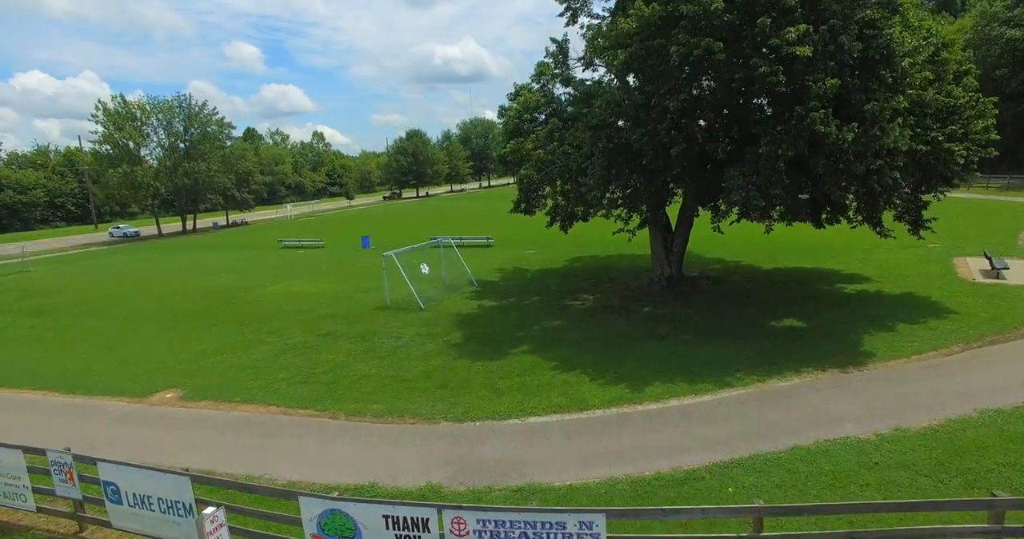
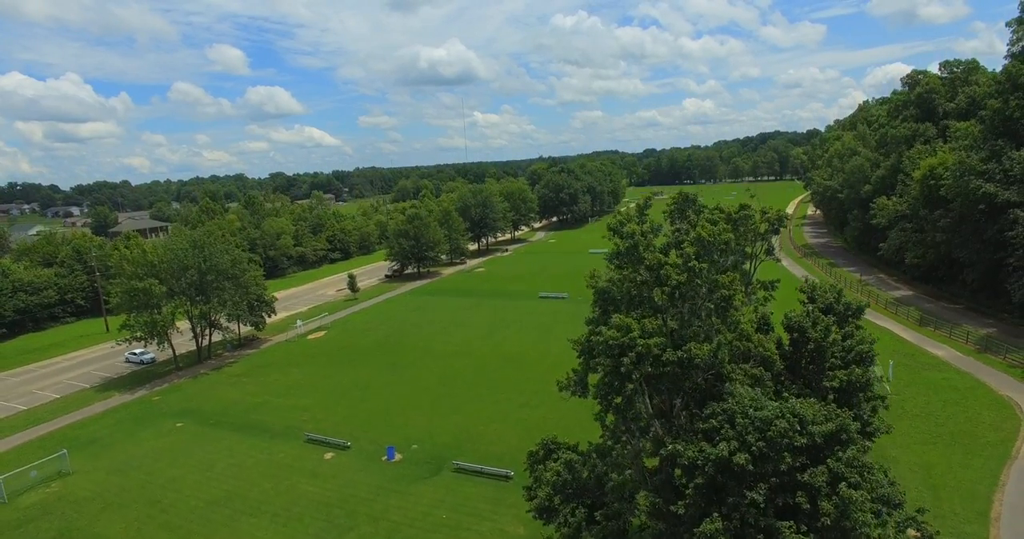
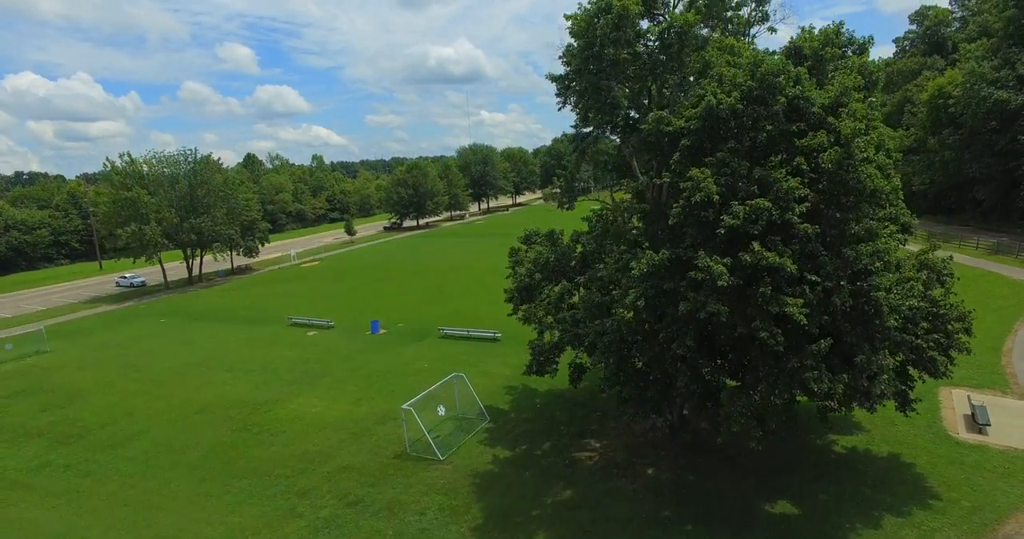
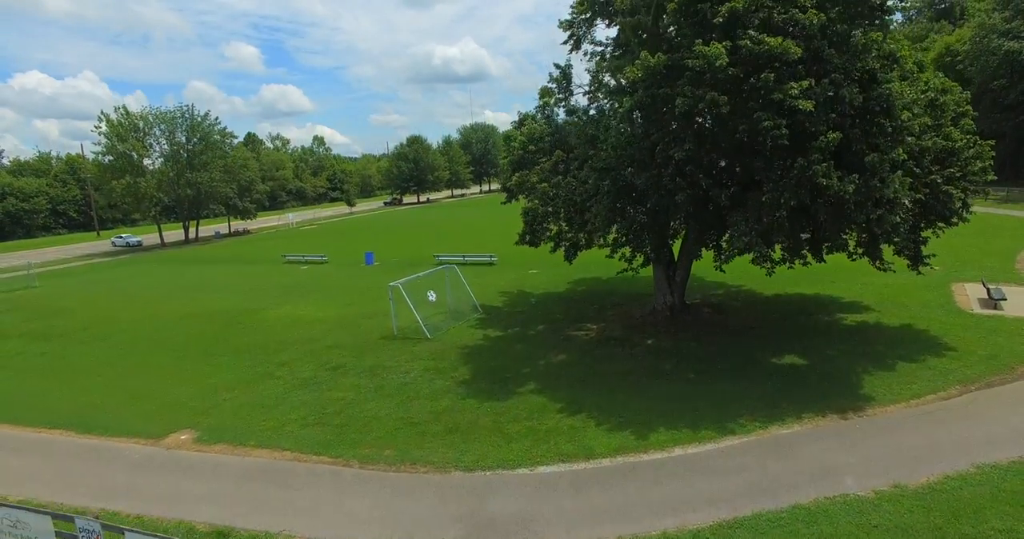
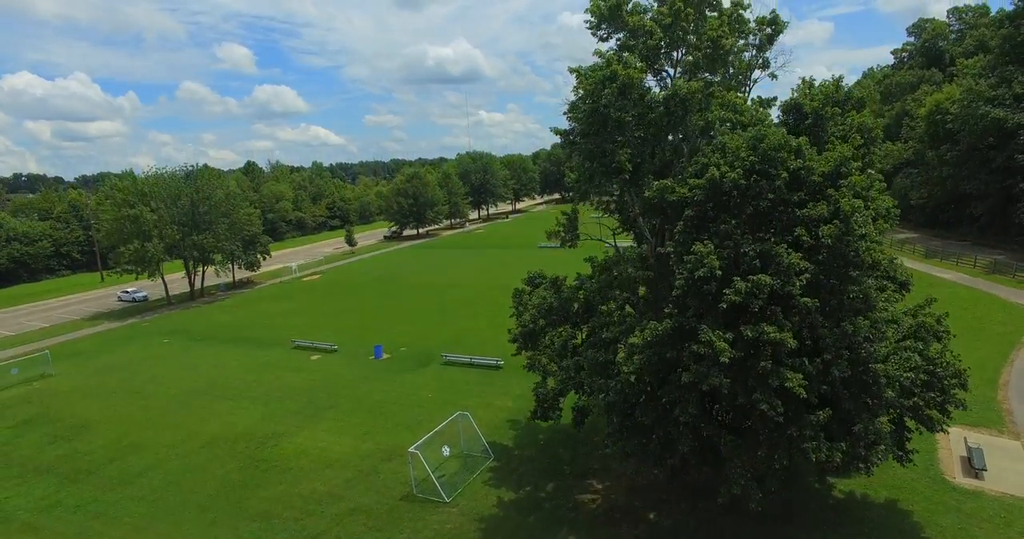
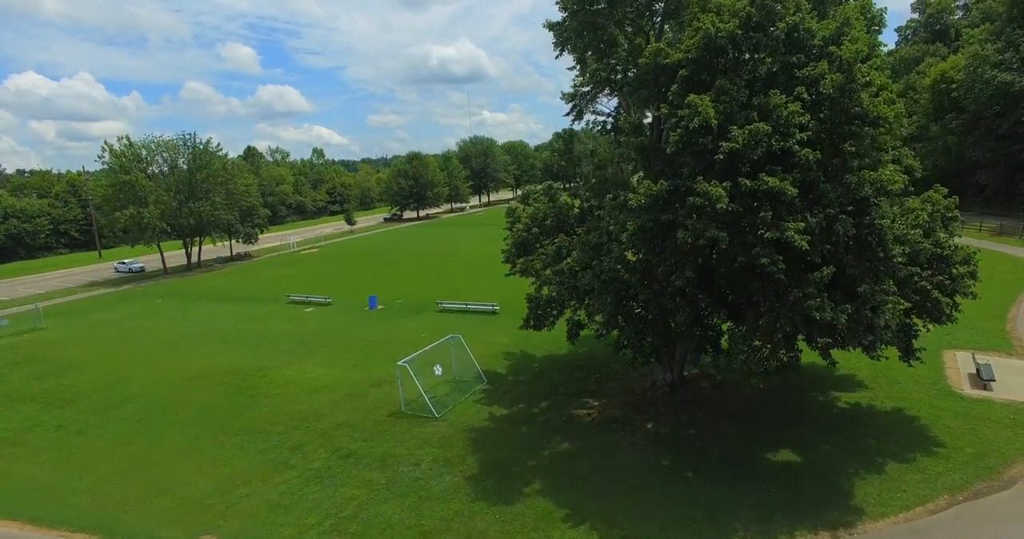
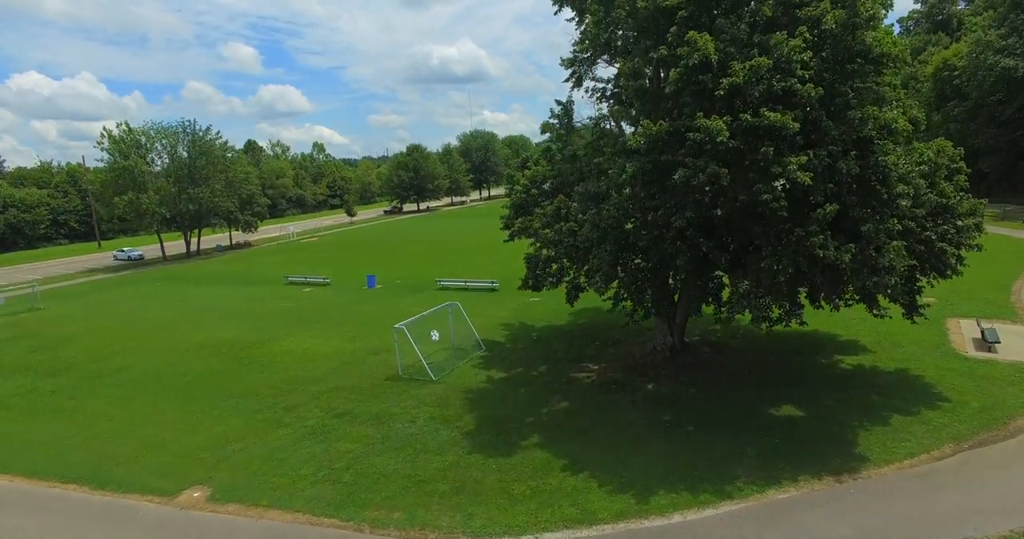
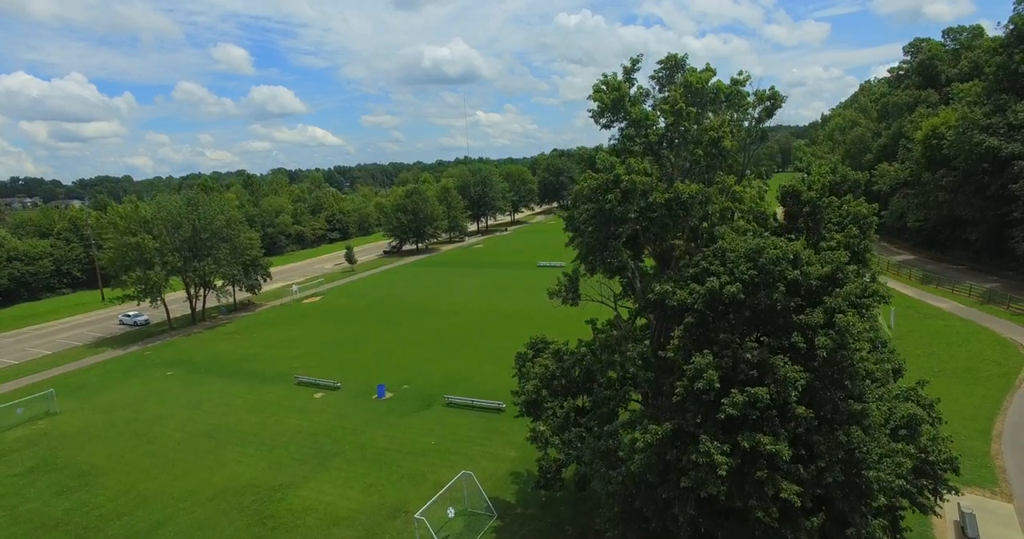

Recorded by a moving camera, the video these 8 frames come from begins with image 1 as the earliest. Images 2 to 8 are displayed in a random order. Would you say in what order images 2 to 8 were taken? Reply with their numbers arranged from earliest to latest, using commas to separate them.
4, 7, 6, 3, 5, 8, 2
